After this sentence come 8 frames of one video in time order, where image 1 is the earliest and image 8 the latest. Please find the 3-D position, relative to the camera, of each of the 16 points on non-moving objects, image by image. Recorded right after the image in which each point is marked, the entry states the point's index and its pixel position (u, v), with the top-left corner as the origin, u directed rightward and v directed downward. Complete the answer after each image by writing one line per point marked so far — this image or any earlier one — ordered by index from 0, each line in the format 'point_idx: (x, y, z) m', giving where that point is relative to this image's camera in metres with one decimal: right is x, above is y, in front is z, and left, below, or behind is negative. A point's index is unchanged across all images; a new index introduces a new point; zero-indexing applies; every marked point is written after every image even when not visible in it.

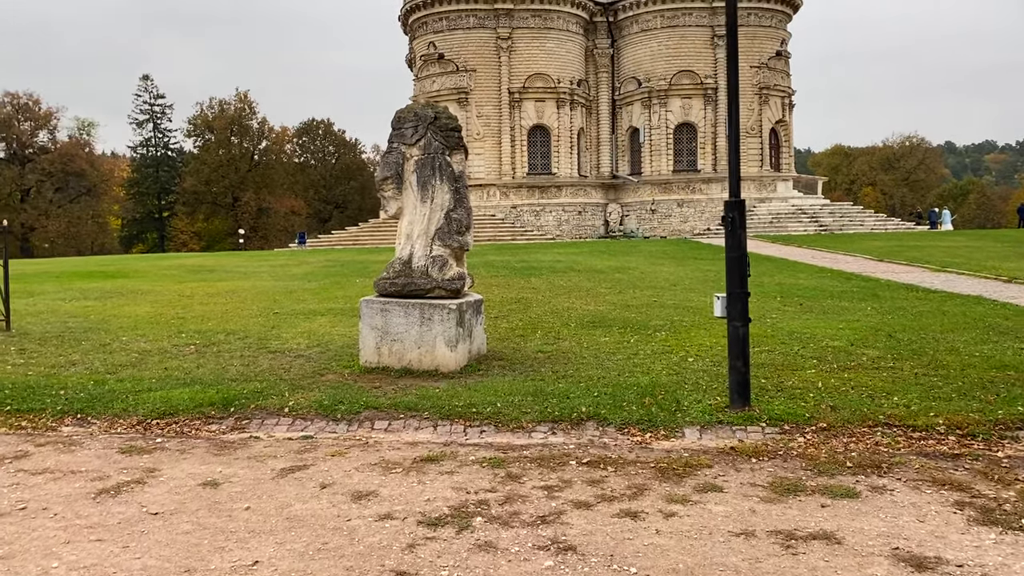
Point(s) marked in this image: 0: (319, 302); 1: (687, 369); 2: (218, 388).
0: (-3.1, -0.2, +14.2) m
1: (+1.7, -0.8, +8.5) m
2: (-2.6, -0.9, +7.8) m
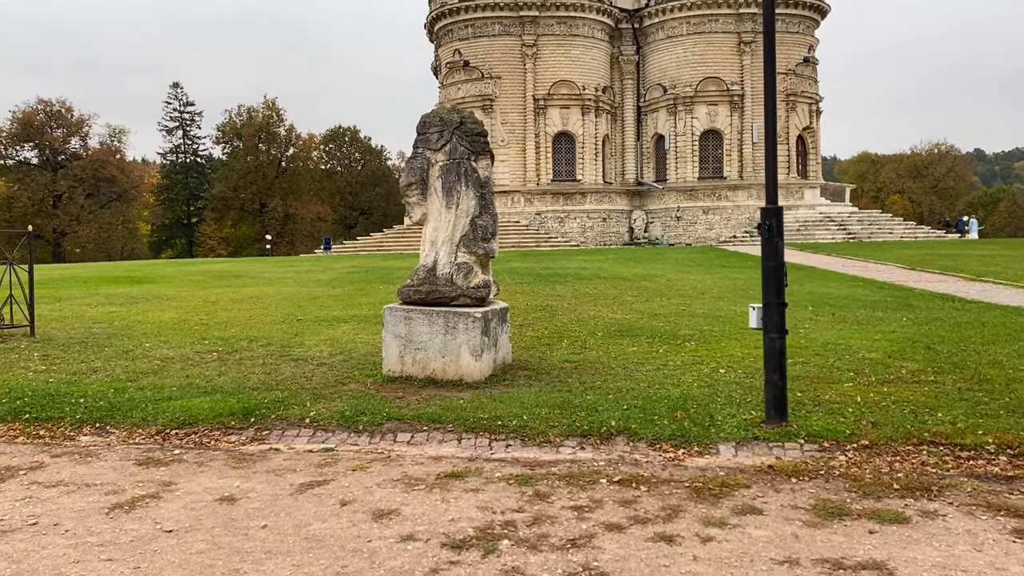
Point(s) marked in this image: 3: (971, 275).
0: (-2.7, -0.3, +14.1) m
1: (+1.9, -0.9, +8.3) m
2: (-2.4, -1.0, +7.7) m
3: (+10.2, +0.3, +19.6) m
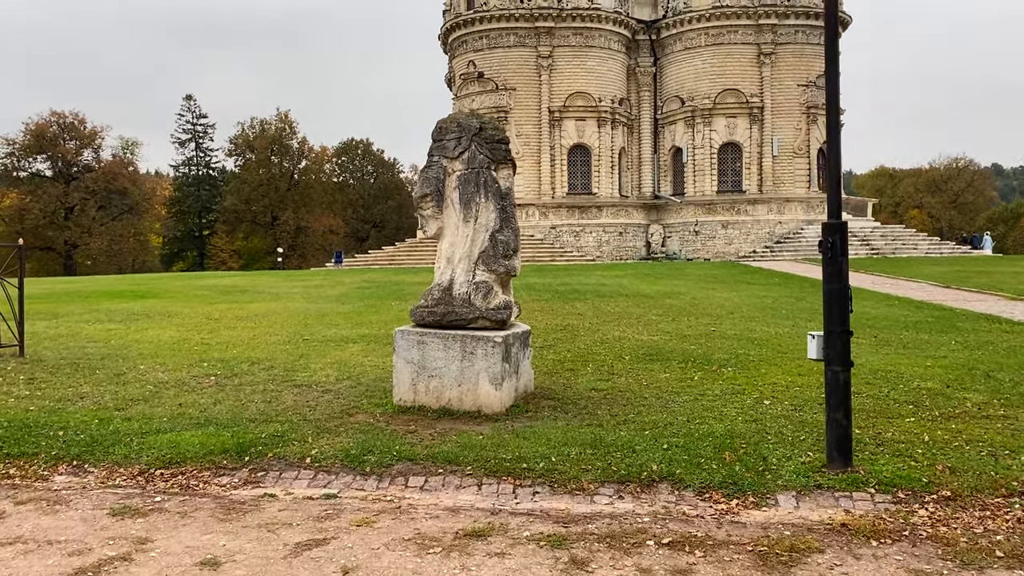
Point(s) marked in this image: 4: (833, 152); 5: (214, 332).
0: (-2.4, -0.6, +13.4) m
1: (+2.2, -1.1, +7.5) m
2: (-2.2, -1.1, +6.9) m
3: (+10.6, -0.1, +18.7) m
4: (+2.1, +0.9, +5.8) m
5: (-4.4, -0.7, +13.0) m
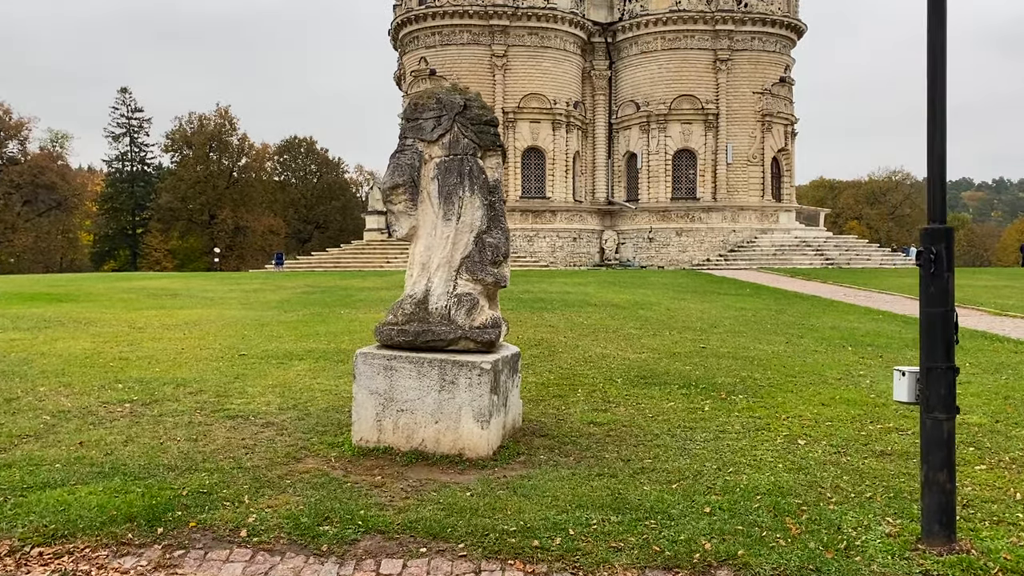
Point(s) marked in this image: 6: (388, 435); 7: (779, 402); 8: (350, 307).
0: (-2.9, -0.7, +11.7) m
1: (+2.1, -1.2, +6.2) m
2: (-2.2, -1.2, +5.3) m
3: (+9.8, -0.4, +17.9) m
4: (+2.2, +0.8, +4.5) m
5: (-4.8, -0.7, +11.2) m
6: (-0.9, -1.0, +6.3) m
7: (+2.5, -1.1, +8.1) m
8: (-3.1, -0.4, +16.5) m
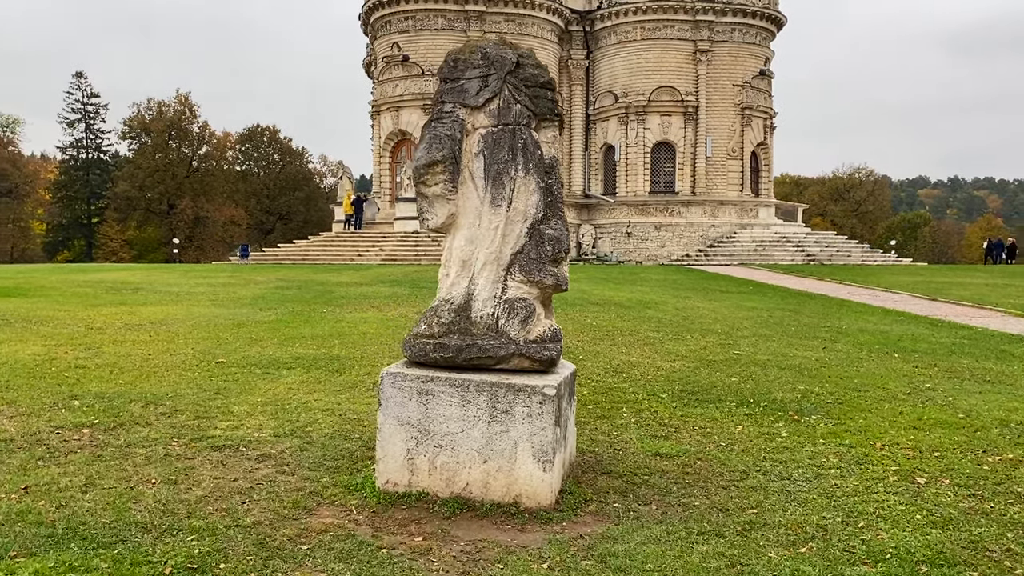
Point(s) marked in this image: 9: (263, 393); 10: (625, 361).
0: (-2.7, -0.7, +10.3) m
1: (+2.5, -1.2, +5.0) m
2: (-1.8, -1.2, +4.0) m
3: (+9.7, -0.4, +17.0) m
4: (+2.6, +0.7, +3.3) m
5: (-4.6, -0.7, +9.8) m
6: (-0.5, -1.1, +5.0) m
7: (+2.8, -1.1, +7.0) m
8: (-3.1, -0.3, +15.1) m
9: (-2.1, -0.9, +7.6) m
10: (+1.2, -0.8, +9.8) m
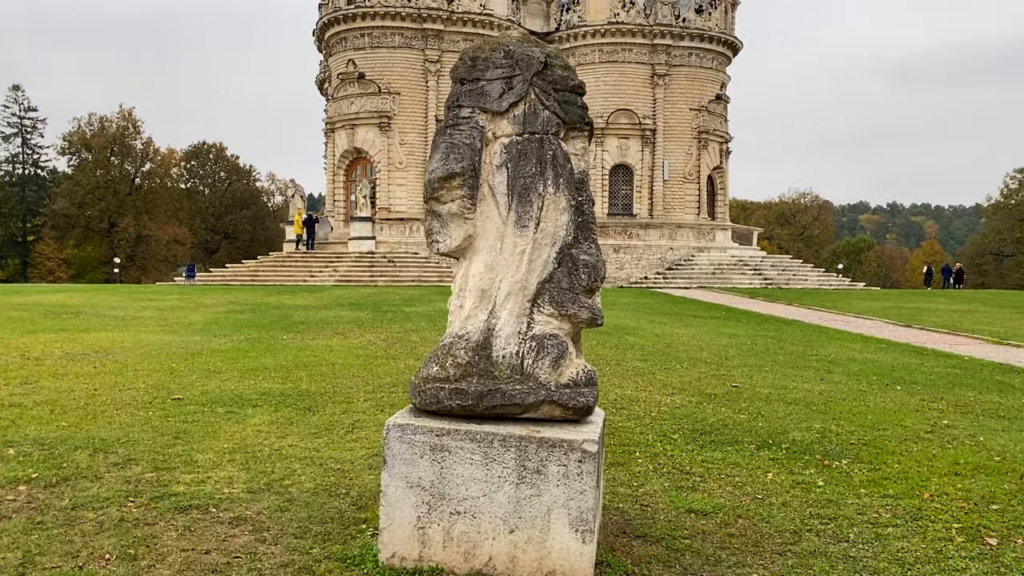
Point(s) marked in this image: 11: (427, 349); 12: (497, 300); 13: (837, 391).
0: (-2.9, -1.0, +9.4) m
1: (+2.6, -1.4, +4.3) m
2: (-1.6, -1.3, +3.1) m
3: (+9.1, -0.9, +16.8) m
4: (+2.9, +0.6, +2.8) m
5: (-4.7, -0.9, +8.7) m
6: (-0.4, -1.2, +4.2) m
7: (+2.8, -1.3, +6.4) m
8: (-3.5, -0.7, +14.1) m
9: (-2.1, -1.1, +6.7) m
10: (+1.1, -1.1, +9.1) m
11: (-1.2, -0.8, +12.0) m
12: (-0.1, -0.1, +4.4) m
13: (+3.6, -1.1, +9.8) m
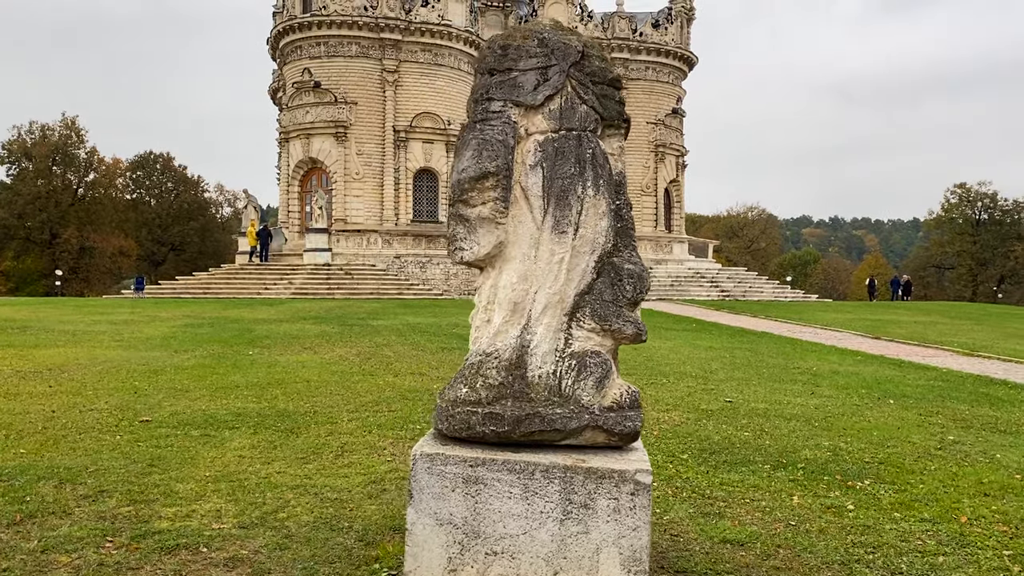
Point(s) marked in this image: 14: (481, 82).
0: (-3.0, -1.1, +8.8) m
1: (+2.8, -1.5, +4.0) m
2: (-1.3, -1.4, +2.5) m
3: (+8.6, -1.2, +16.8) m
4: (+3.1, +0.5, +2.5) m
5: (-4.8, -1.1, +8.0) m
6: (-0.2, -1.3, +3.7) m
7: (+2.8, -1.4, +6.1) m
8: (-3.9, -0.9, +13.5) m
9: (-2.1, -1.2, +6.1) m
10: (+1.0, -1.2, +8.7) m
11: (-1.4, -1.0, +11.5) m
12: (+0.1, -0.1, +4.0) m
13: (+3.5, -1.3, +9.6) m
14: (-0.2, +1.0, +4.2) m
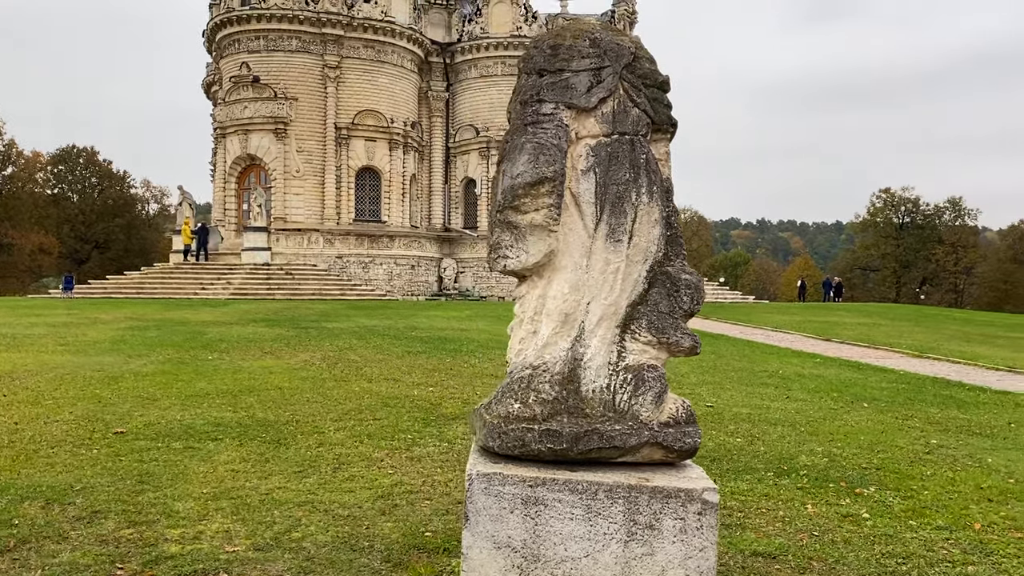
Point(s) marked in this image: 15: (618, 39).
0: (-3.1, -1.1, +8.4) m
1: (+3.0, -1.5, +4.1) m
2: (-1.0, -1.4, +2.3) m
3: (+7.8, -1.2, +17.3) m
4: (+3.5, +0.5, +2.6) m
5: (-4.9, -1.1, +7.4) m
6: (+0.1, -1.3, +3.5) m
7: (+2.9, -1.5, +6.1) m
8: (-4.4, -0.9, +13.0) m
9: (-2.0, -1.2, +5.8) m
10: (+0.9, -1.3, +8.6) m
11: (-1.8, -1.0, +11.2) m
12: (+0.3, -0.2, +3.8) m
13: (+3.3, -1.3, +9.7) m
14: (+0.1, +0.9, +4.0) m
15: (+0.5, +1.1, +4.0) m
